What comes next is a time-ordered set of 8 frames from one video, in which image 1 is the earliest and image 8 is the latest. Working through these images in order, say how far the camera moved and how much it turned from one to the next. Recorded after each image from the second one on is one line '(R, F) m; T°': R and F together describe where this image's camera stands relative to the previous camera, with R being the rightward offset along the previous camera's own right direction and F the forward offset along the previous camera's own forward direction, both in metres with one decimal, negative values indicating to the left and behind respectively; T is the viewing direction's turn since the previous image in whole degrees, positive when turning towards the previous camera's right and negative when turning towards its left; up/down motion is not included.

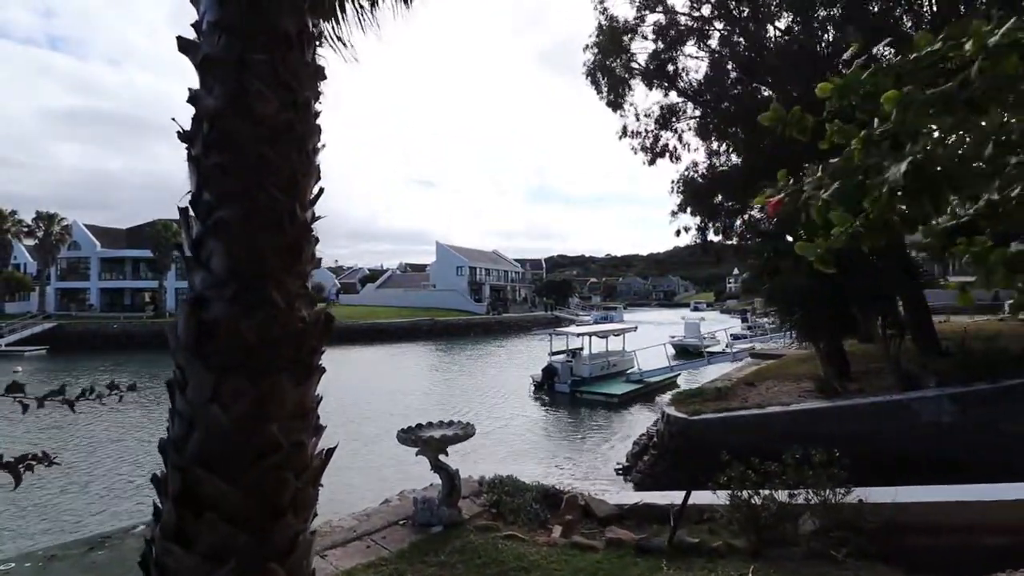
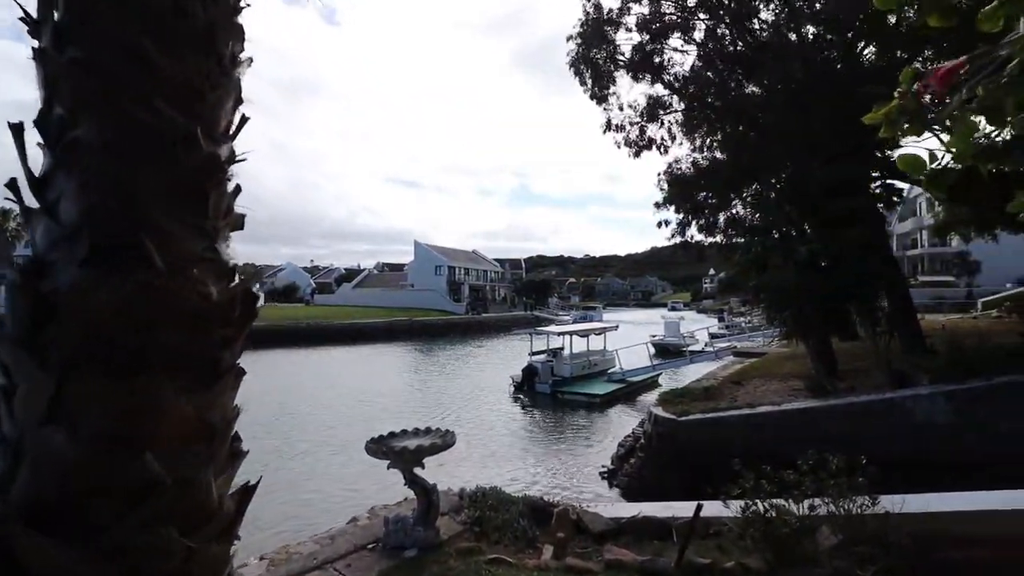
(-0.1, +0.6) m; +2°
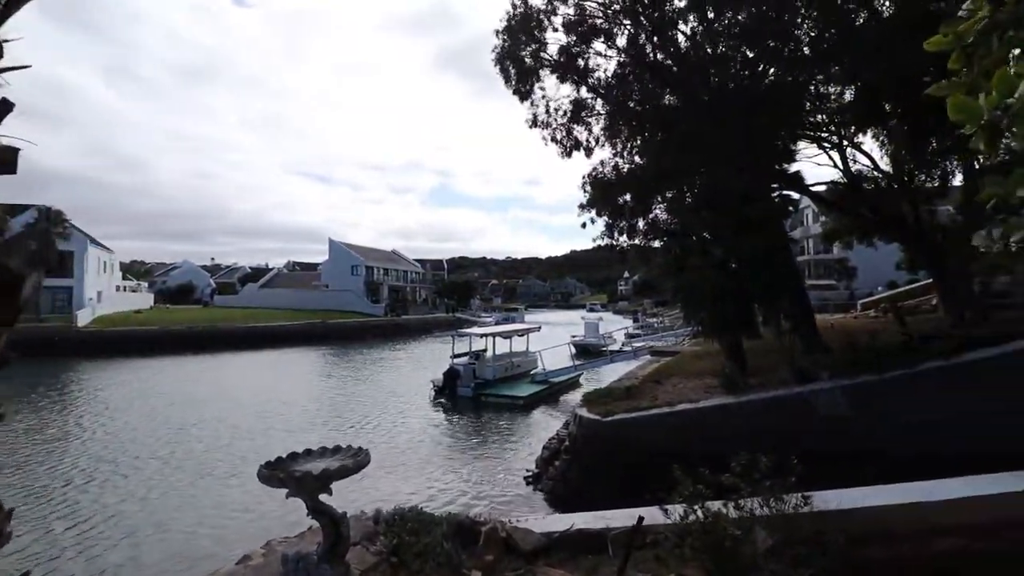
(0.0, +0.5) m; +9°
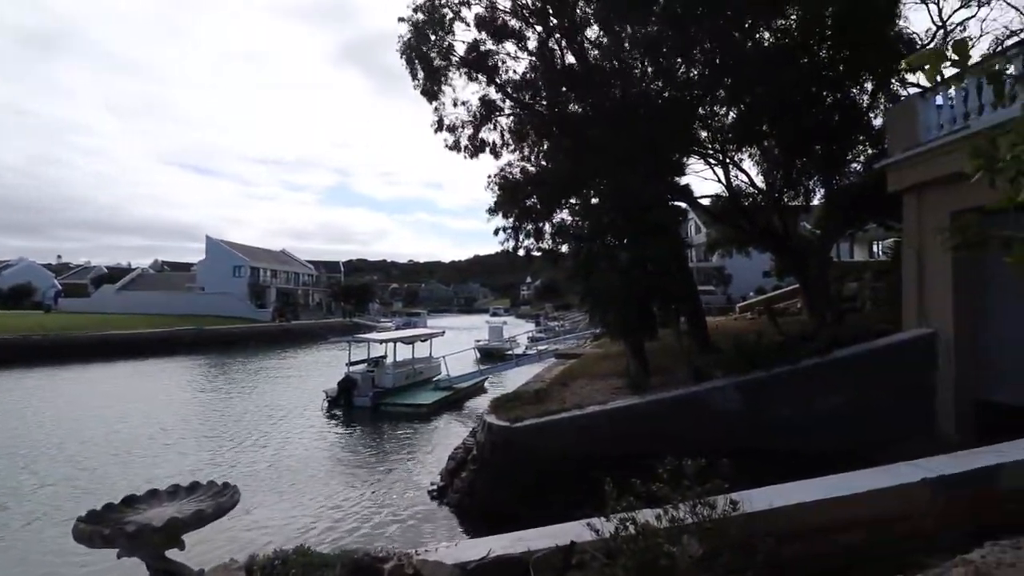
(-0.1, +0.6) m; +11°
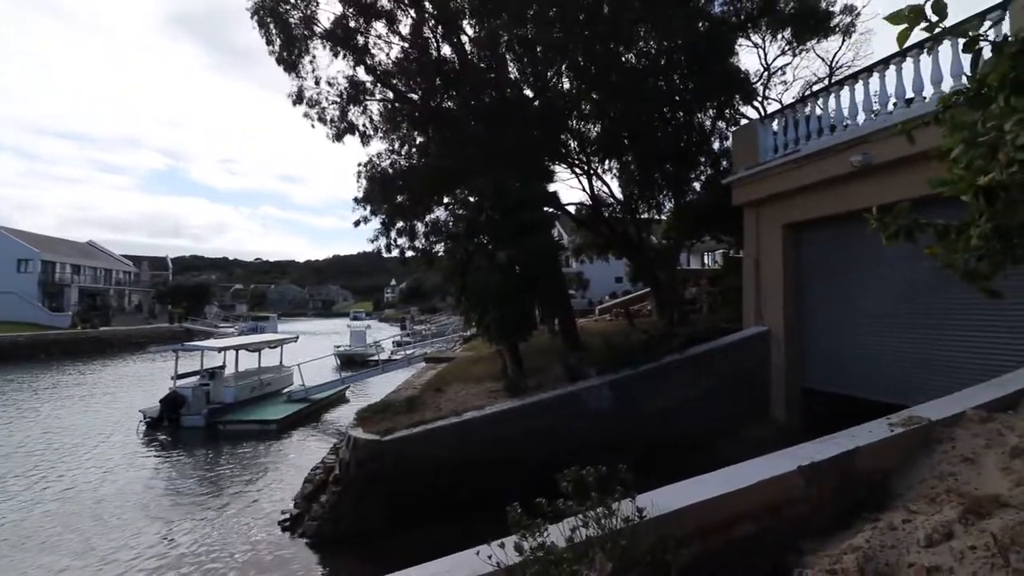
(-0.2, +0.6) m; +16°
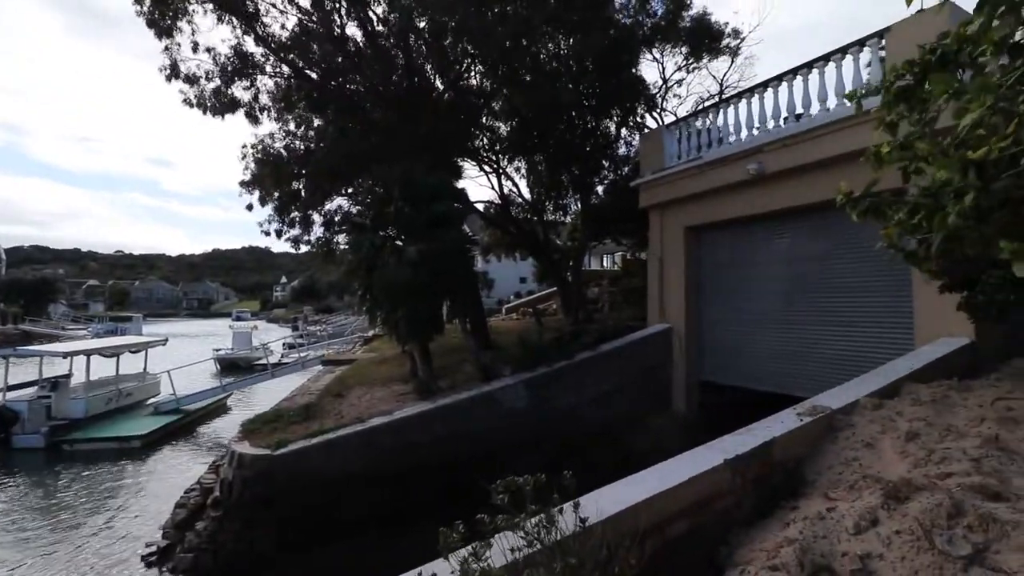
(-0.2, +0.4) m; +11°
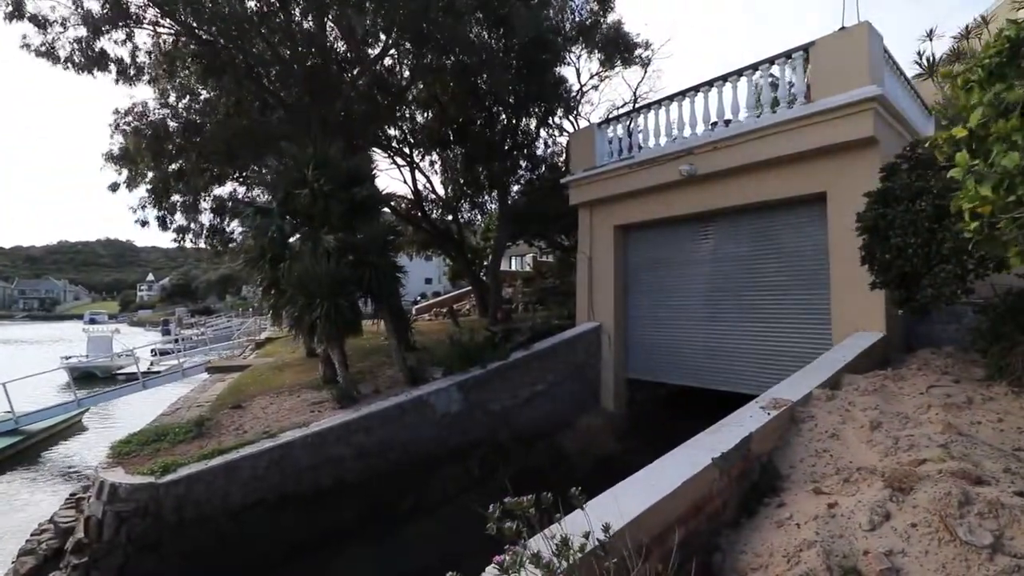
(-0.6, +0.6) m; +12°
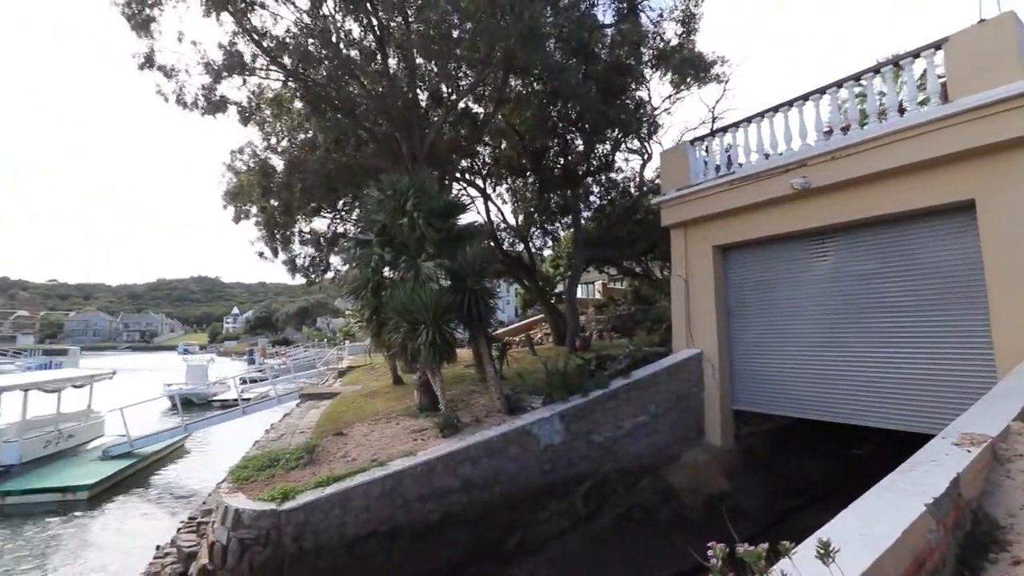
(-0.8, +0.2) m; -7°
